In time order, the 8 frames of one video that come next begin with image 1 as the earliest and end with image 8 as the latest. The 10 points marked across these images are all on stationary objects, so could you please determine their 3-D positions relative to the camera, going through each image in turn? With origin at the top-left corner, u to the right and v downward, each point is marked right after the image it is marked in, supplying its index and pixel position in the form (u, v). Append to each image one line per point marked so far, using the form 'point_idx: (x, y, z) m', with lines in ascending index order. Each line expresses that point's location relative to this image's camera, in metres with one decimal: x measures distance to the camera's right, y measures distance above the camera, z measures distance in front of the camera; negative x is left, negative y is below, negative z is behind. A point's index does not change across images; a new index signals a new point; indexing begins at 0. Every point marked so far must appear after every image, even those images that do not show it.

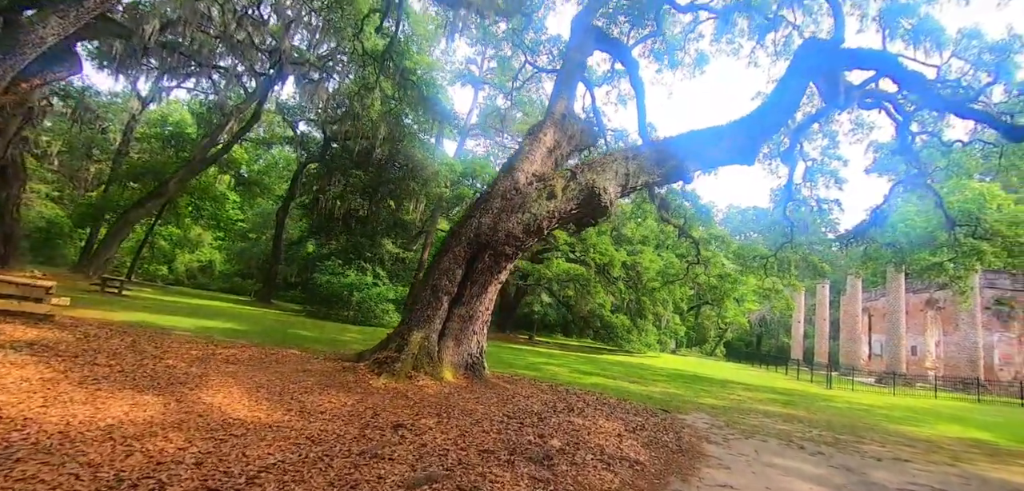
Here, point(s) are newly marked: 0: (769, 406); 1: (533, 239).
0: (+4.5, -2.8, +8.3) m
1: (+0.2, +0.1, +5.6) m
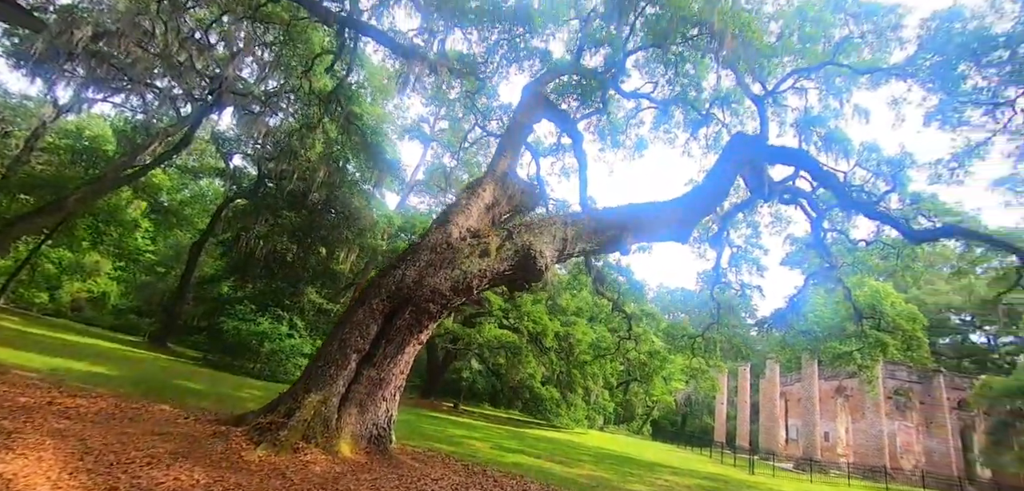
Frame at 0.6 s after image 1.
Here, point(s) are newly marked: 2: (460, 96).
0: (+3.1, -4.1, +8.0) m
1: (-0.6, -0.6, +5.2) m
2: (-1.4, +3.9, +12.7) m
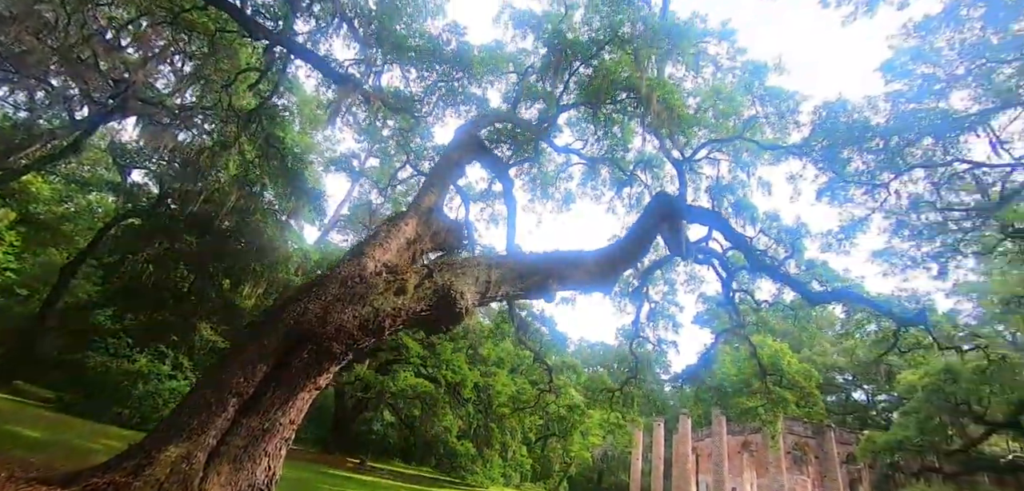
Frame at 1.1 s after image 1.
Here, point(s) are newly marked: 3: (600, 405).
0: (+1.6, -5.0, +7.7) m
1: (-1.4, -0.9, +4.7) m
2: (-3.1, +2.9, +12.5) m
3: (+3.1, -5.7, +17.0) m
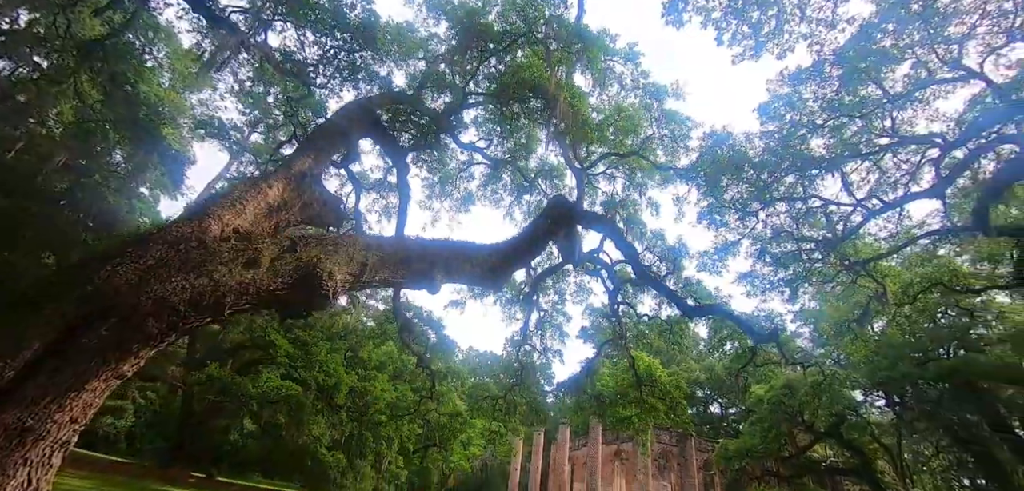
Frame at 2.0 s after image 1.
0: (-0.5, -4.9, +7.2) m
1: (-2.5, -0.6, +3.8) m
2: (-5.4, +3.3, +11.2) m
3: (-1.1, -5.9, +16.7) m
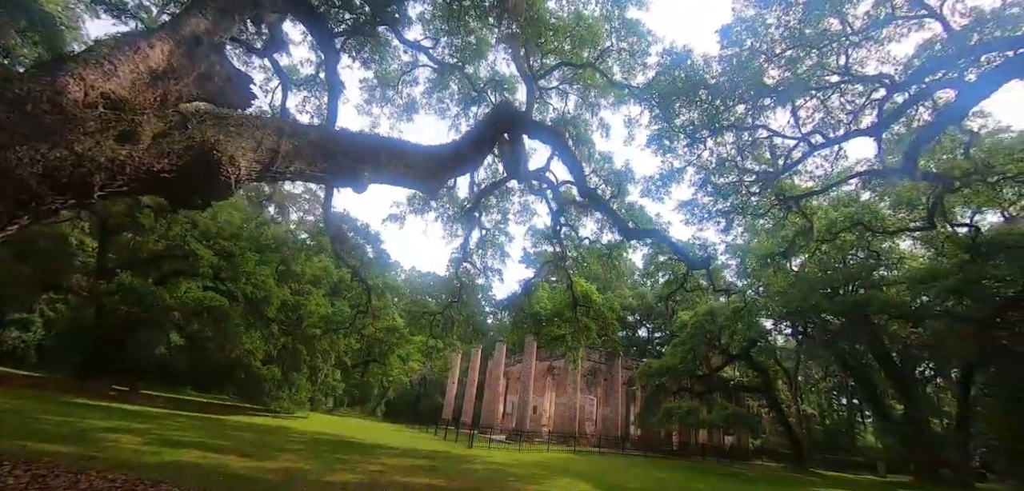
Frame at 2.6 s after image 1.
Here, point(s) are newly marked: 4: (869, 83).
0: (-1.6, -3.5, +7.3) m
1: (-3.0, +0.3, +3.1) m
2: (-6.4, +5.4, +9.4) m
3: (-3.2, -3.0, +16.7) m
4: (+7.8, +3.6, +10.5) m
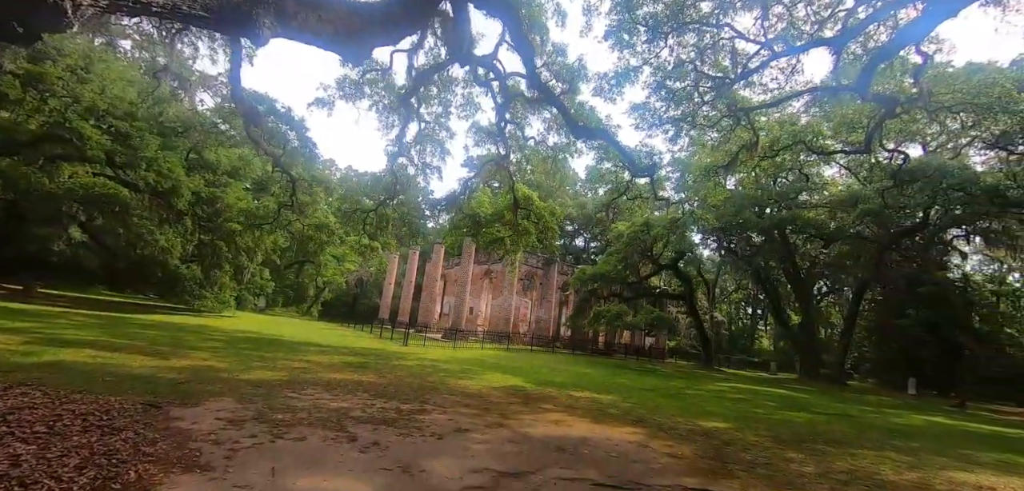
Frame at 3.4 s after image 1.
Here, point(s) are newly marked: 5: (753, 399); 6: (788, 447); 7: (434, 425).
0: (-2.6, -1.9, +7.1) m
1: (-3.3, +1.1, +2.1) m
2: (-7.1, +7.5, +6.8) m
3: (-5.3, +0.5, +15.9) m
4: (+6.7, +5.4, +10.0) m
5: (+5.5, -3.5, +11.0) m
6: (+3.1, -2.3, +5.5) m
7: (-0.8, -1.7, +4.6) m
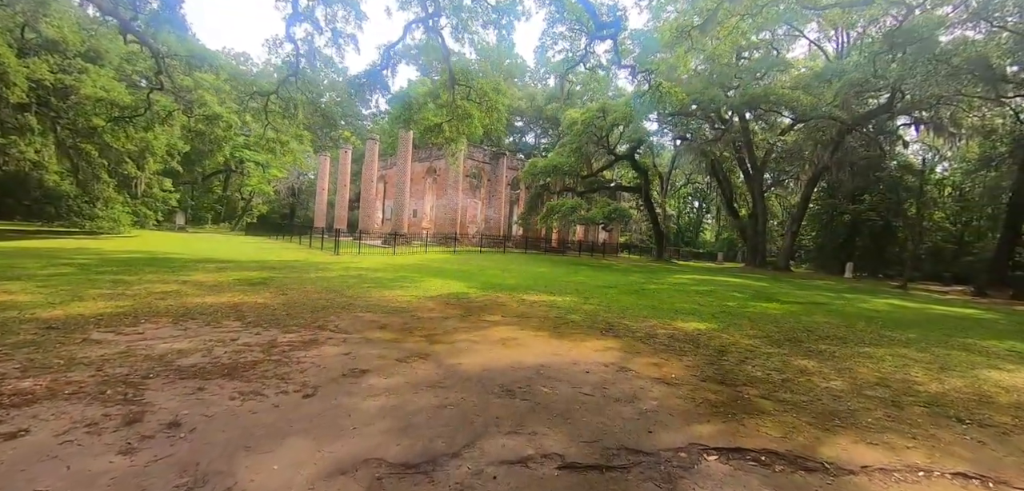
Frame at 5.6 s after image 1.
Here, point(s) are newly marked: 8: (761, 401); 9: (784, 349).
0: (-3.3, -0.6, +5.3) m
1: (-3.6, +1.4, -0.2) m
2: (-8.1, +8.3, +2.8) m
3: (-7.0, +3.4, +13.2) m
4: (+5.4, +7.6, +7.6) m
5: (+4.3, -1.0, +10.2) m
6: (+2.5, -0.9, +4.4) m
7: (-1.2, -0.7, +3.0) m
8: (+1.5, -0.9, +2.9) m
9: (+2.5, -0.9, +4.4) m
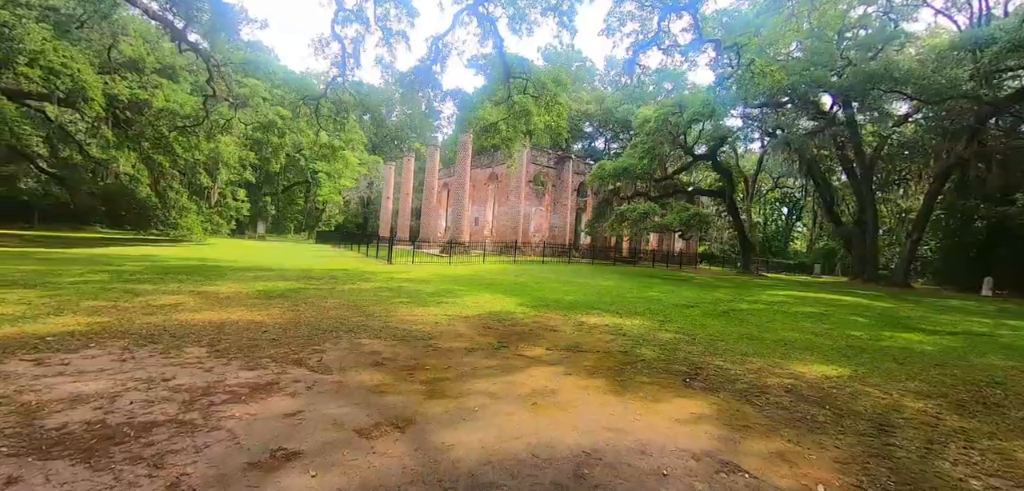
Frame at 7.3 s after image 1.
0: (-2.9, -0.6, +4.6) m
1: (-3.9, +1.5, -0.8) m
2: (-7.9, +8.3, +3.0) m
3: (-5.3, +3.2, +12.9) m
4: (+6.1, +7.4, +5.7) m
5: (+5.4, -1.2, +8.3) m
6: (+2.8, -1.0, +2.8) m
7: (-1.2, -0.8, +2.0) m
8: (+1.5, -1.0, +1.4) m
9: (+2.7, -1.0, +2.8) m
